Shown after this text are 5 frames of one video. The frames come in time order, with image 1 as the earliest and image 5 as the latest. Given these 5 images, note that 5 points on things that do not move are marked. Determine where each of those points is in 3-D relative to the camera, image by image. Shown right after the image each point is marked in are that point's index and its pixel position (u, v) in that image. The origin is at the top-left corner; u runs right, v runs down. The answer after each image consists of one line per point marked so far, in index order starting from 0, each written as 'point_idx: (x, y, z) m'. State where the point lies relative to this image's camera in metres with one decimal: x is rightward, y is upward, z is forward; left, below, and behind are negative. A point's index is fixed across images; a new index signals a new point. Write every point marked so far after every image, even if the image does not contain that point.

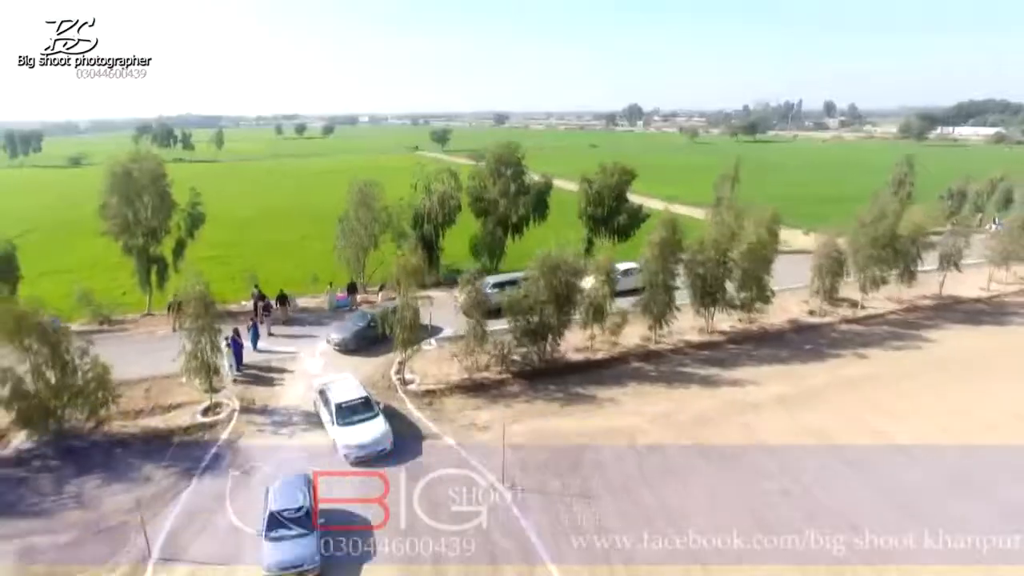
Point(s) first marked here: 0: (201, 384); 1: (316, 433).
0: (-7.8, -2.4, +16.2) m
1: (-4.6, -3.4, +15.0) m
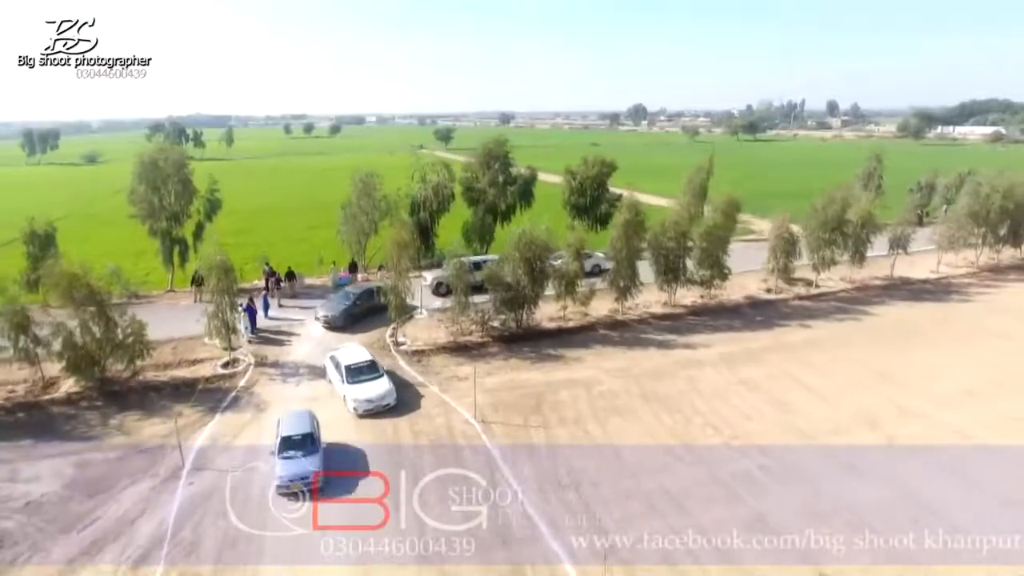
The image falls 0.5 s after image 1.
0: (-8.4, -1.6, +18.8) m
1: (-5.2, -2.6, +17.6) m
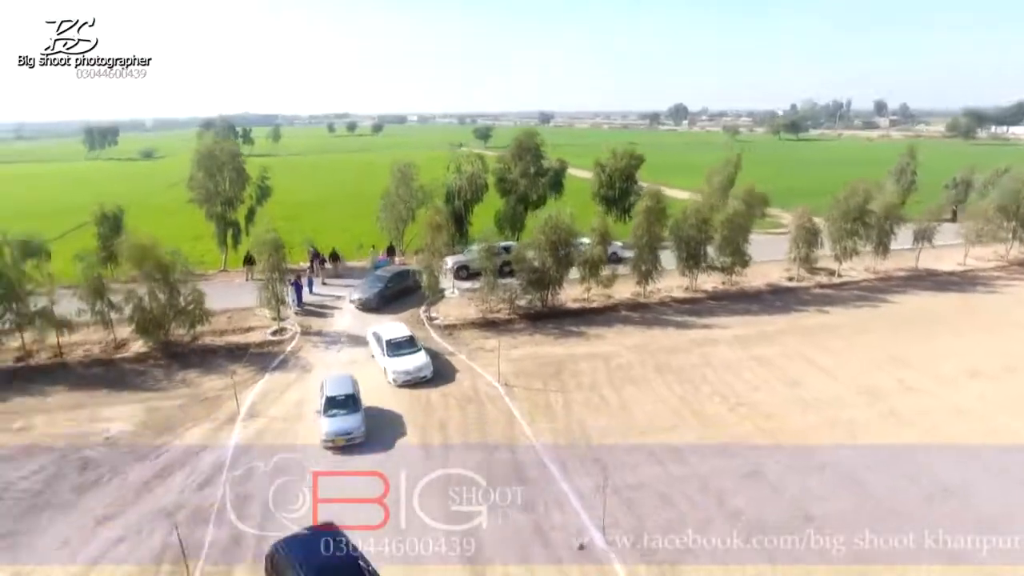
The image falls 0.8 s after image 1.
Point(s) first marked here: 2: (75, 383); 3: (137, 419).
0: (-7.6, -0.8, +20.6) m
1: (-4.6, -1.8, +19.2) m
2: (-11.7, -2.5, +17.4) m
3: (-8.8, -3.1, +15.2) m
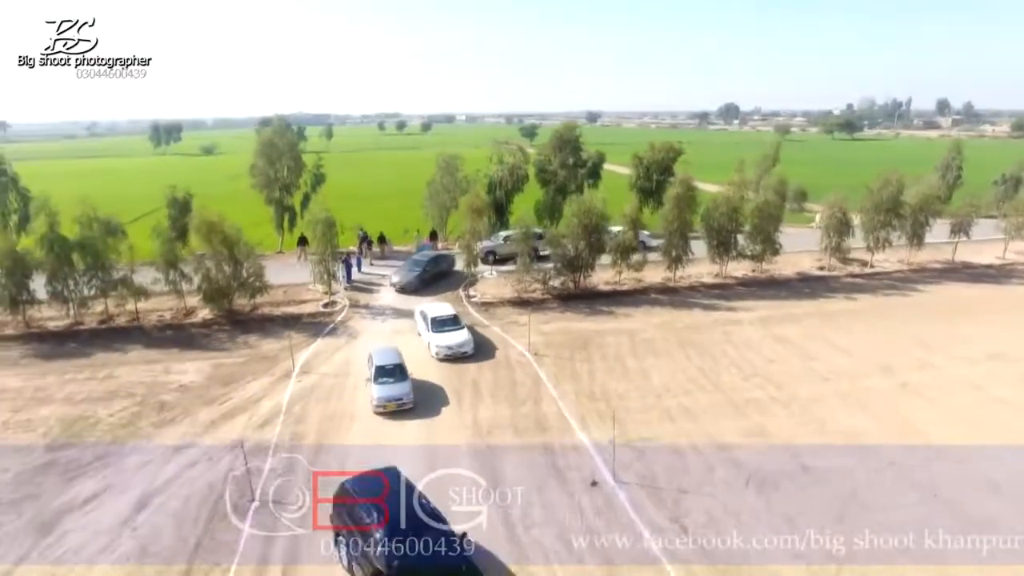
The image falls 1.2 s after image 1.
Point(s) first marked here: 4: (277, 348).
0: (-6.5, 0.0, +22.4) m
1: (-3.6, -1.1, +20.8) m
2: (-10.9, -1.6, +19.4) m
3: (-8.1, -2.2, +17.1) m
4: (-6.8, -1.7, +18.8) m
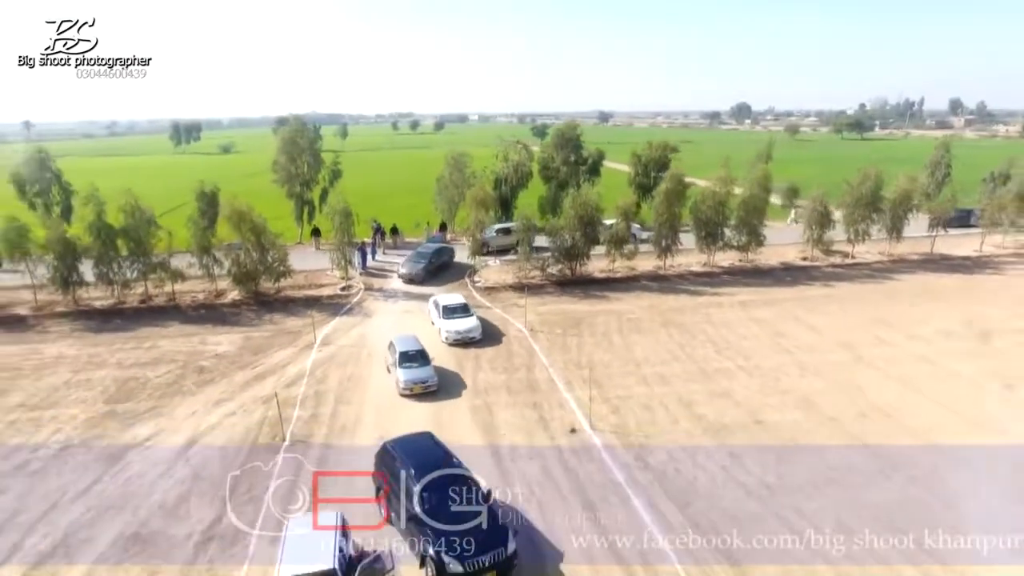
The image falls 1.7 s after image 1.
0: (-6.5, +0.6, +24.5) m
1: (-3.6, -0.5, +22.9) m
2: (-10.9, -1.0, +21.7) m
3: (-8.2, -1.7, +19.3) m
4: (-6.9, -1.2, +20.9) m
